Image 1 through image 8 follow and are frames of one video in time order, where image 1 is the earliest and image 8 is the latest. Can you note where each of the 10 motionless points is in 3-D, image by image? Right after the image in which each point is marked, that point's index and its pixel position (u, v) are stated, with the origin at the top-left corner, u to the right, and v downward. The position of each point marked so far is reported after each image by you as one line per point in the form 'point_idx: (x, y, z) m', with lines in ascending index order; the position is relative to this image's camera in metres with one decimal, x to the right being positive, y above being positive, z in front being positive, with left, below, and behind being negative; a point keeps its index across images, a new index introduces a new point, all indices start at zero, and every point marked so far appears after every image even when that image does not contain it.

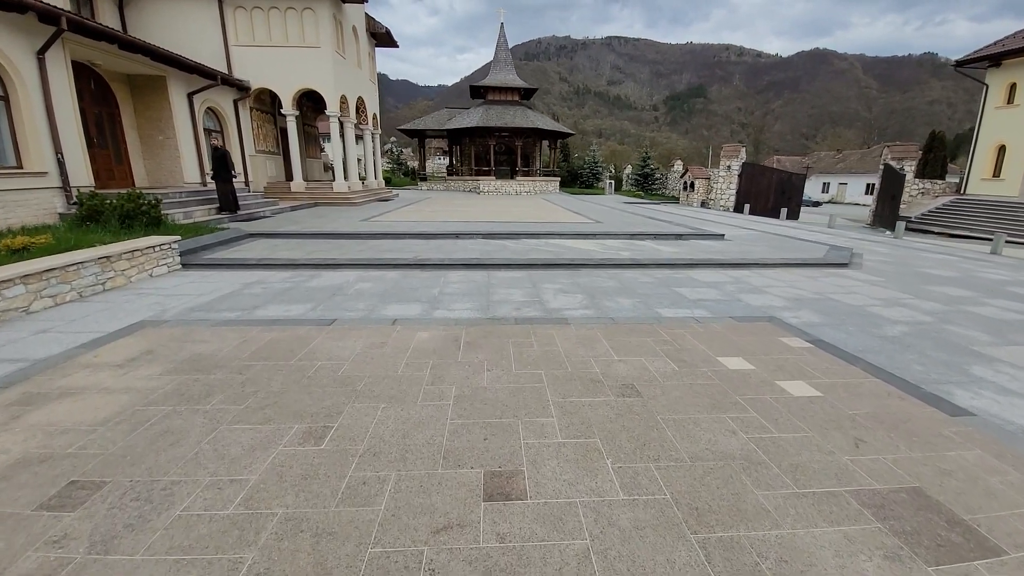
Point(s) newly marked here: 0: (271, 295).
0: (-2.8, -0.1, +4.8) m
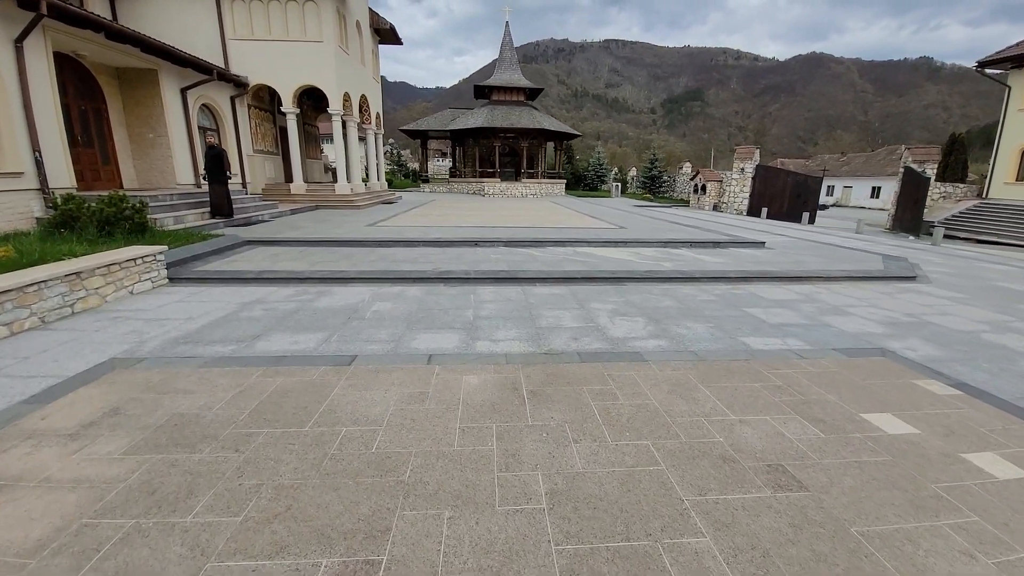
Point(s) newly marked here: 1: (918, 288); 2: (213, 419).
0: (-2.3, -0.3, +4.0) m
1: (+6.1, 0.0, +6.3) m
2: (-1.7, -0.7, +2.4) m
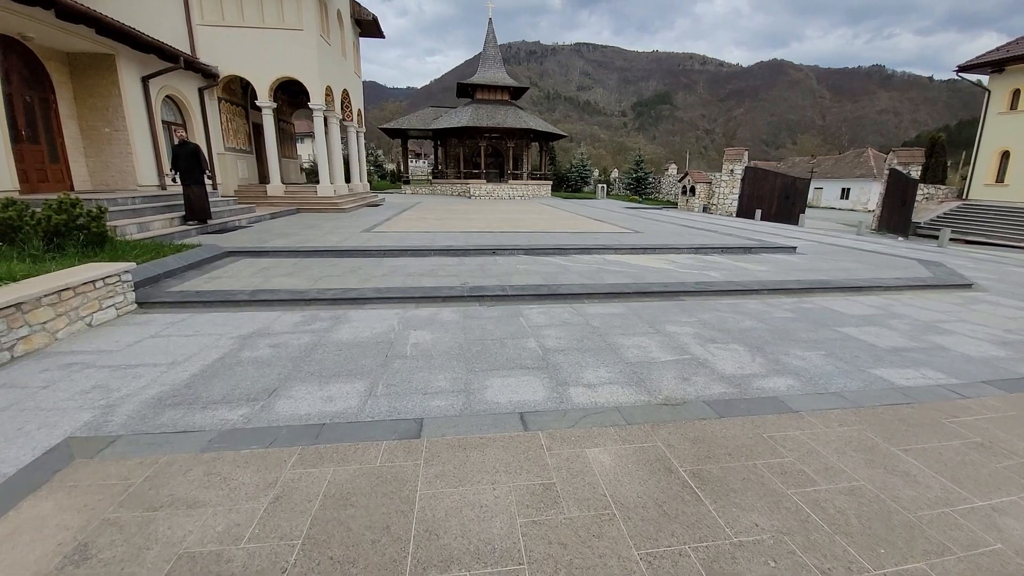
0: (-1.6, -0.5, +3.1) m
1: (+6.6, -0.1, +5.9) m
2: (-0.9, -1.0, +1.5) m
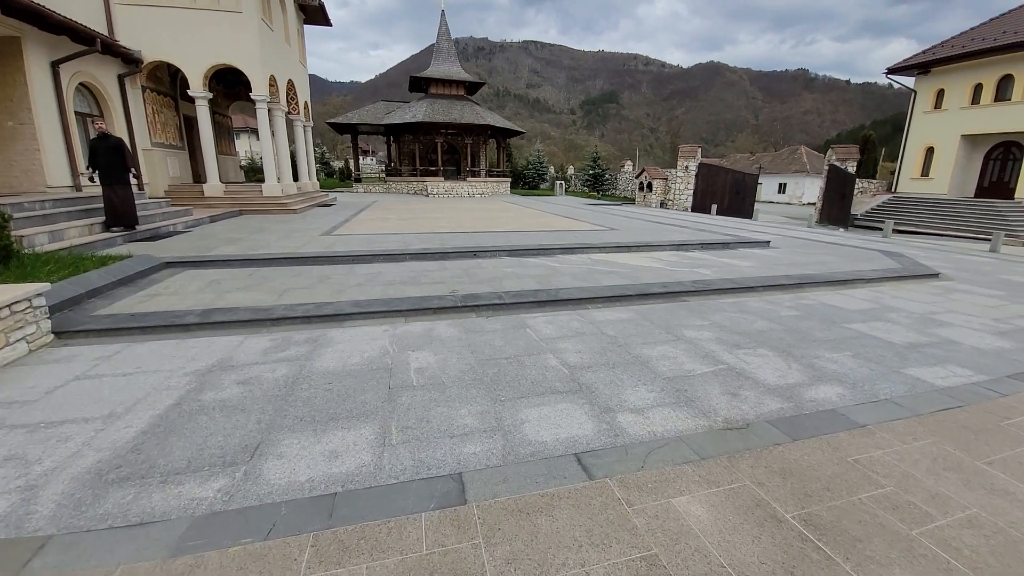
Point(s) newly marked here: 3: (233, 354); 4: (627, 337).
0: (-1.4, -0.7, +2.5) m
1: (+6.4, 0.0, +6.1) m
2: (-0.5, -1.1, +1.0) m
3: (-2.1, -0.5, +3.2) m
4: (+1.0, -0.4, +3.7) m
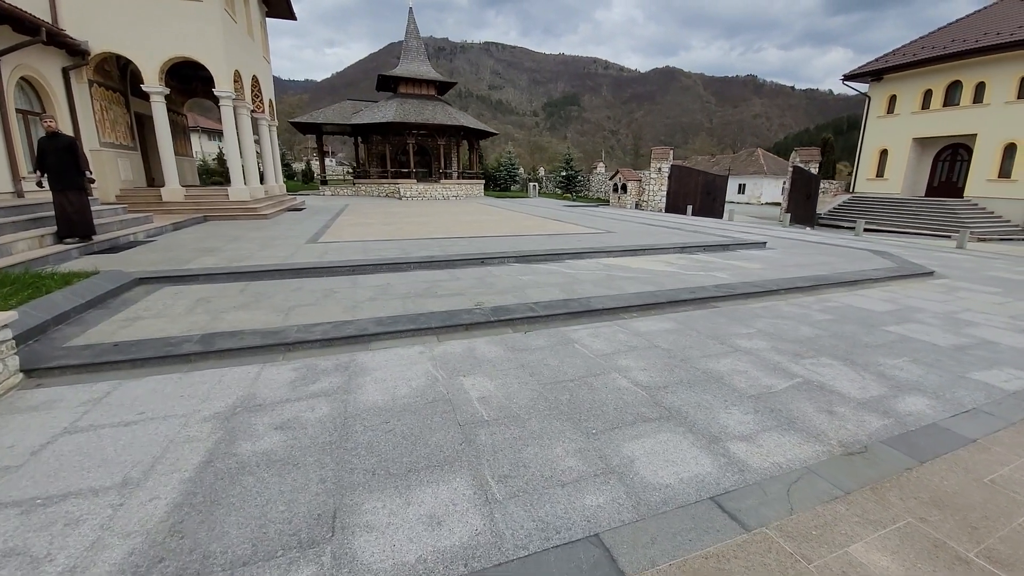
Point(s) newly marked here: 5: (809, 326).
0: (-0.9, -0.8, +2.0) m
1: (+6.6, +0.1, +6.3) m
2: (+0.1, -1.2, +0.6) m
3: (-1.6, -0.6, +2.7) m
4: (+1.4, -0.5, +3.4) m
5: (+2.9, -0.4, +4.2) m
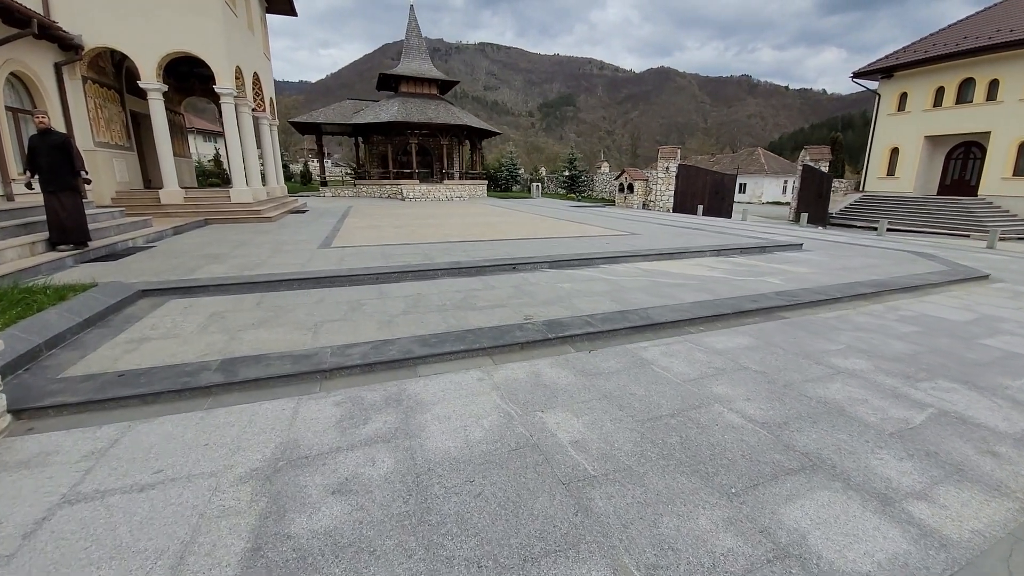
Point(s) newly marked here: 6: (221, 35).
0: (-0.4, -0.9, +1.6) m
1: (+7.0, 0.0, +5.9) m
2: (+0.6, -1.3, +0.2) m
3: (-1.1, -0.8, +2.2) m
4: (+1.9, -0.6, +3.0) m
5: (+3.4, -0.4, +3.7) m
6: (-6.9, +5.9, +9.9) m
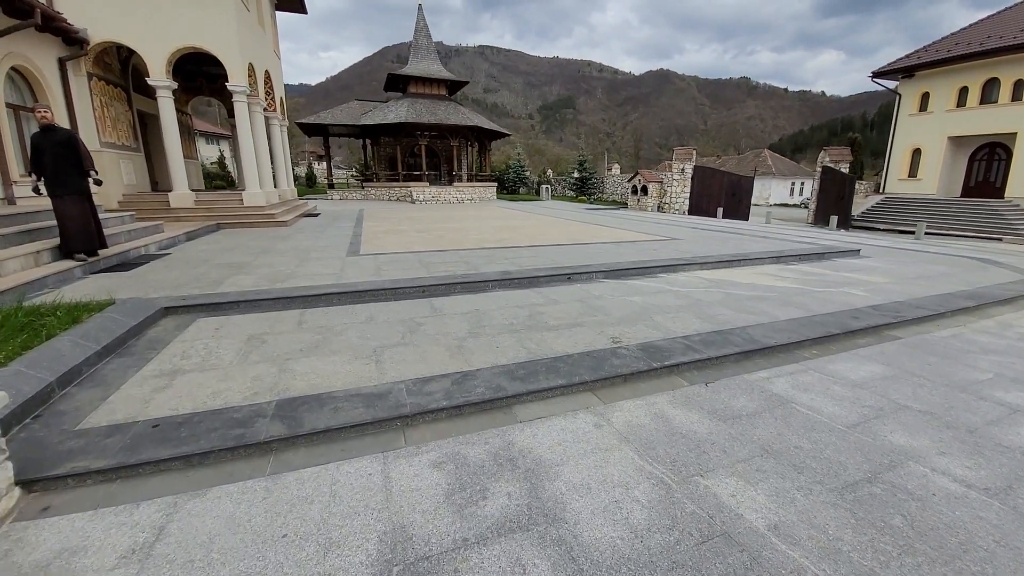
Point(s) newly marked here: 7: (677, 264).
0: (+0.3, -1.0, +1.0) m
1: (+7.7, -0.1, +5.4) m
2: (+1.3, -1.4, -0.4) m
3: (-0.4, -0.9, +1.7) m
4: (+2.6, -0.7, +2.5) m
5: (+4.0, -0.6, +3.2) m
6: (-6.2, +5.8, +9.4) m
7: (+2.3, +0.3, +6.0) m
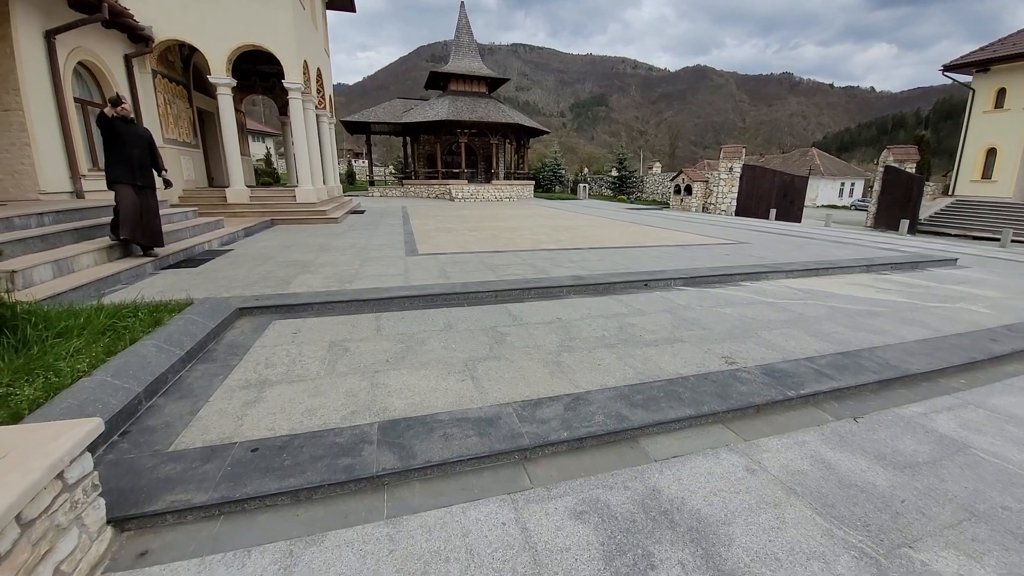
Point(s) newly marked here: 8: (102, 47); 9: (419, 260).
0: (+0.8, -1.1, +0.7) m
1: (+8.5, -0.4, +4.6) m
2: (+1.7, -1.5, -0.8) m
3: (+0.1, -1.0, +1.4) m
4: (+3.2, -0.9, +2.0) m
5: (+4.7, -0.8, +2.7) m
6: (-5.0, +5.8, +9.4) m
7: (+3.2, +0.2, +5.5) m
8: (-7.3, +4.3, +7.5) m
9: (-1.2, +0.4, +5.6) m
